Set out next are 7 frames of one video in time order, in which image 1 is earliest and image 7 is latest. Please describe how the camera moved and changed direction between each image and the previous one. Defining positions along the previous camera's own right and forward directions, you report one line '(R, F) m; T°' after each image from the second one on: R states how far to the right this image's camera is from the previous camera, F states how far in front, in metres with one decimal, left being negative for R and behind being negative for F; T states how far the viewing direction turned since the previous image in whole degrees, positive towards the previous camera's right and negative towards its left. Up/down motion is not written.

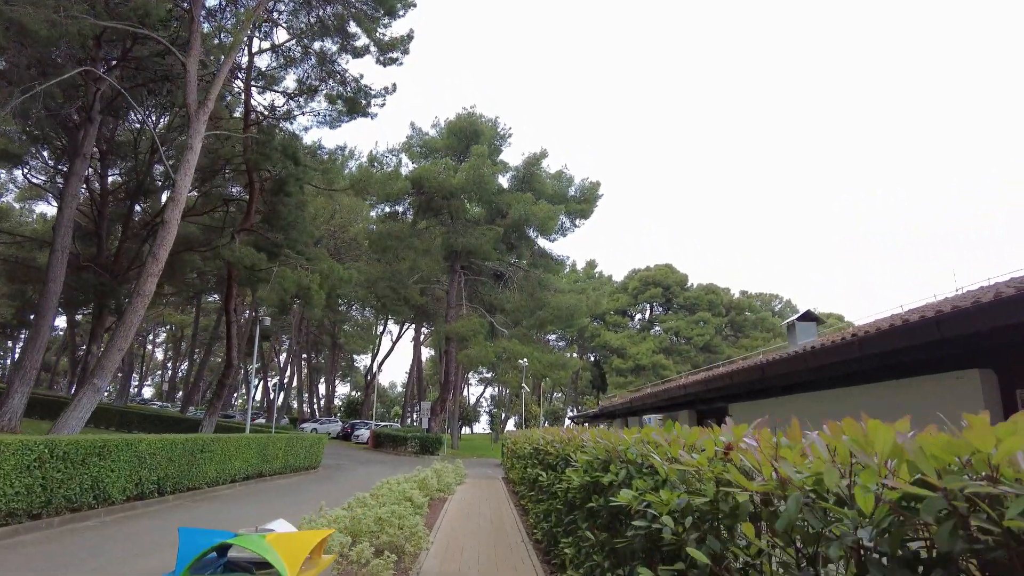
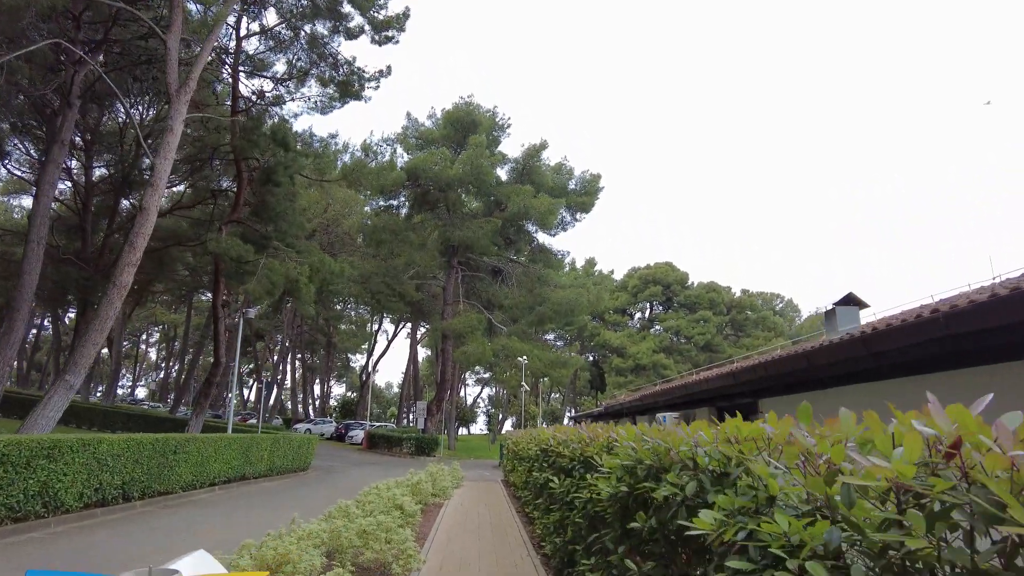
(-0.1, +0.7) m; 0°
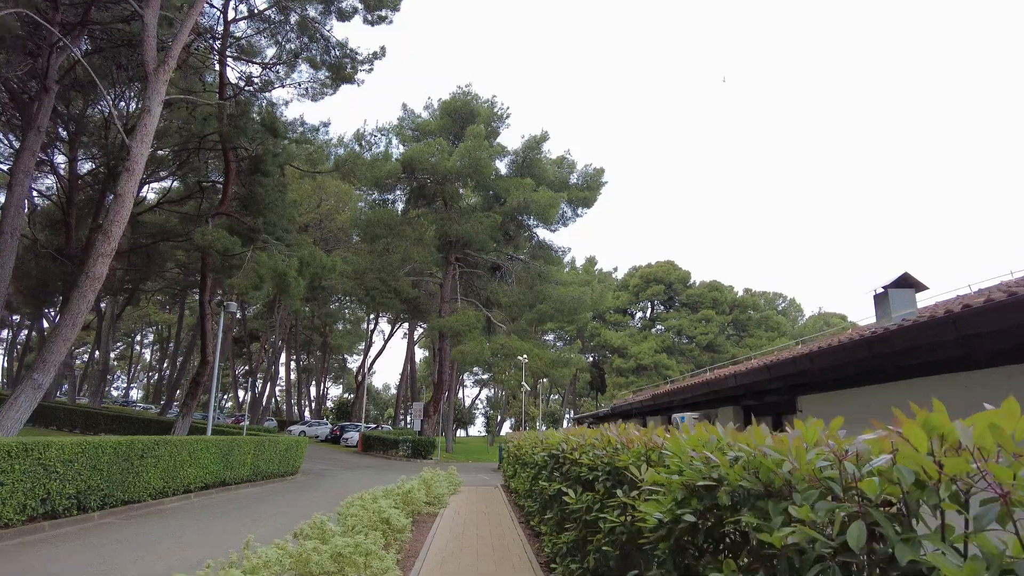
(0.0, +0.8) m; 0°
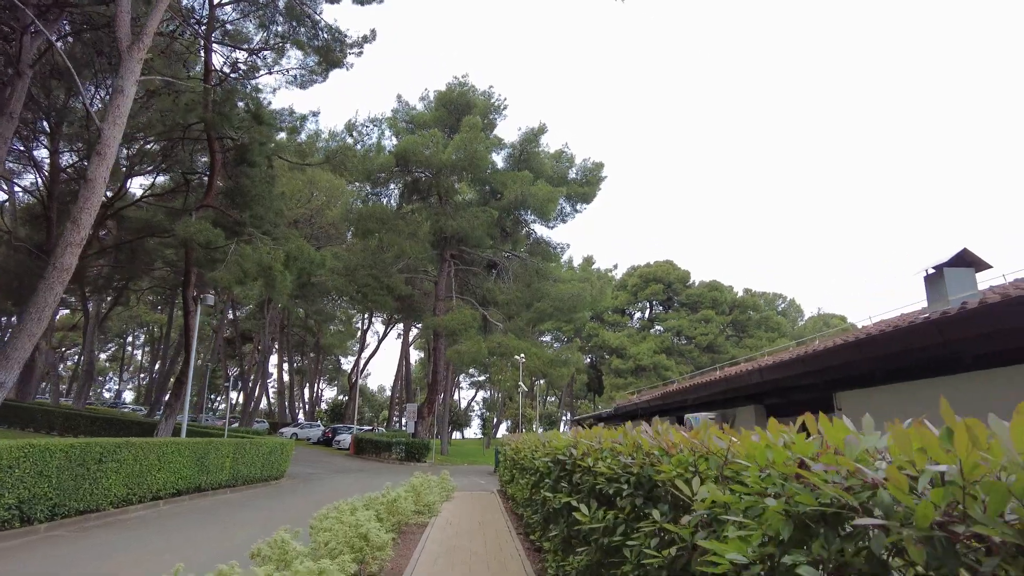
(0.0, +0.7) m; 0°
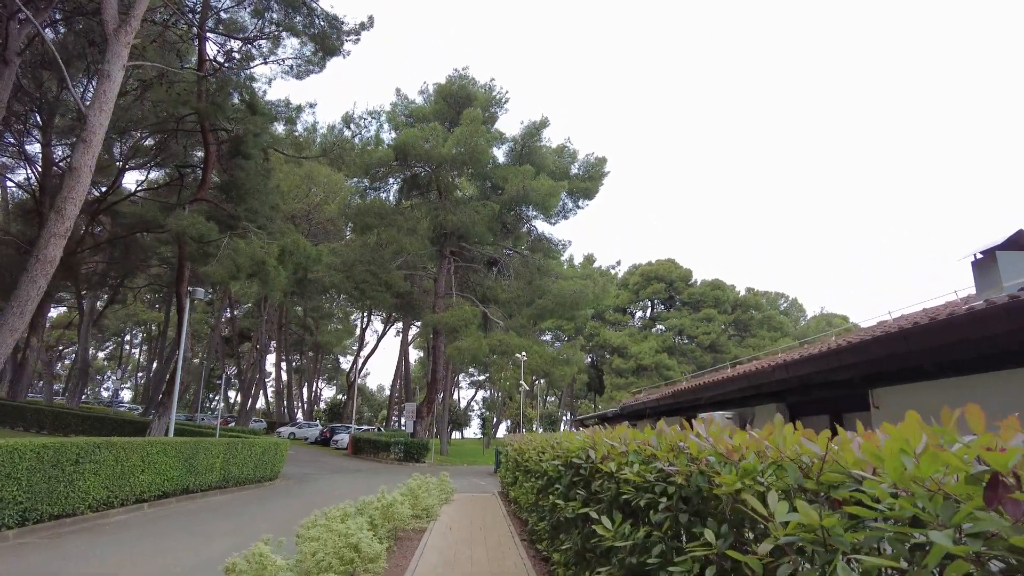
(0.0, +0.4) m; 0°
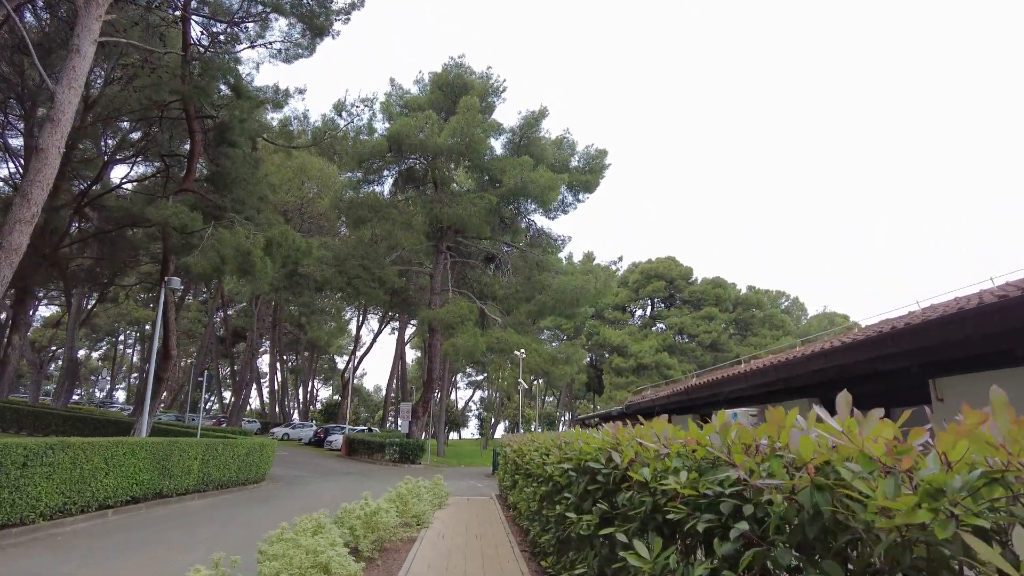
(0.0, +0.6) m; 0°
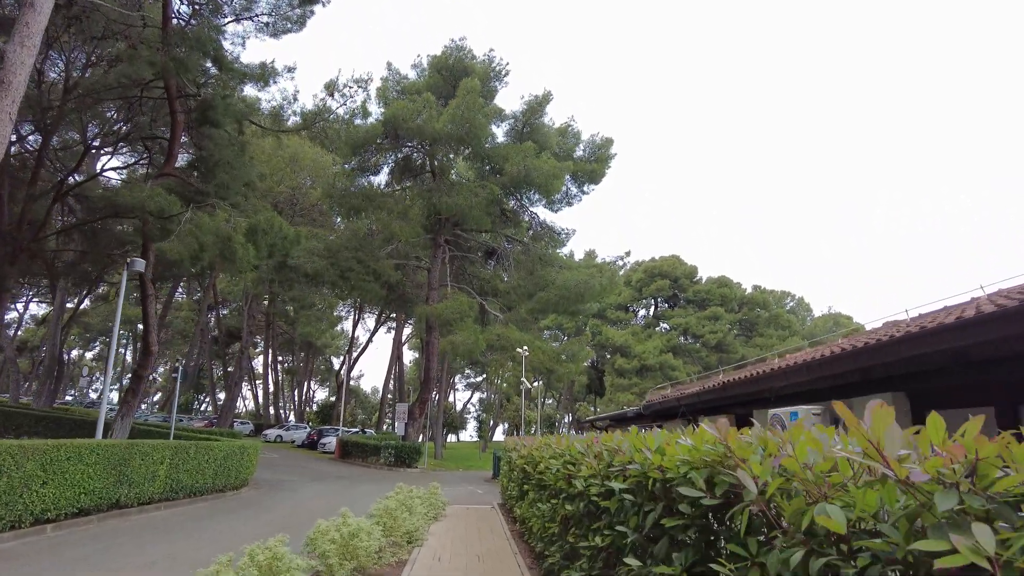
(-0.1, +1.0) m; 0°
